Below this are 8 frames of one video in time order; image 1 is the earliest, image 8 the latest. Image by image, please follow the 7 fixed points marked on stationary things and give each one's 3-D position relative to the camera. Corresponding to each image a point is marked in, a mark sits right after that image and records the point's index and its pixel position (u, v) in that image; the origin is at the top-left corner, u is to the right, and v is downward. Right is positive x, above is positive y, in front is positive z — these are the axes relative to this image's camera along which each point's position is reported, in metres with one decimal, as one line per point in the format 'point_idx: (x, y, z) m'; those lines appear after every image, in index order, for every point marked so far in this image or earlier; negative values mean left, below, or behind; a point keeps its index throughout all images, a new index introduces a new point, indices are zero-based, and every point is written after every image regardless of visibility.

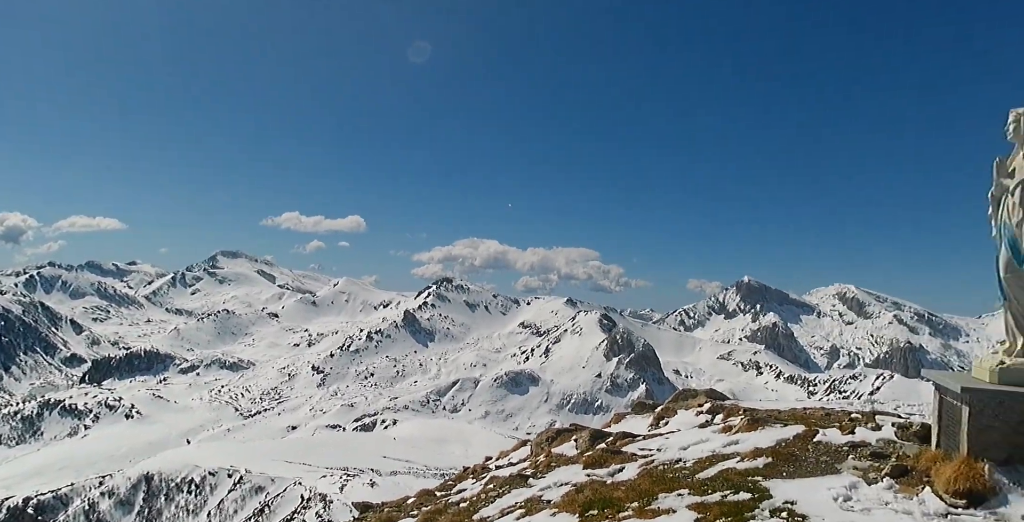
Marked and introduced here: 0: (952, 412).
0: (+9.1, -3.1, +12.8) m
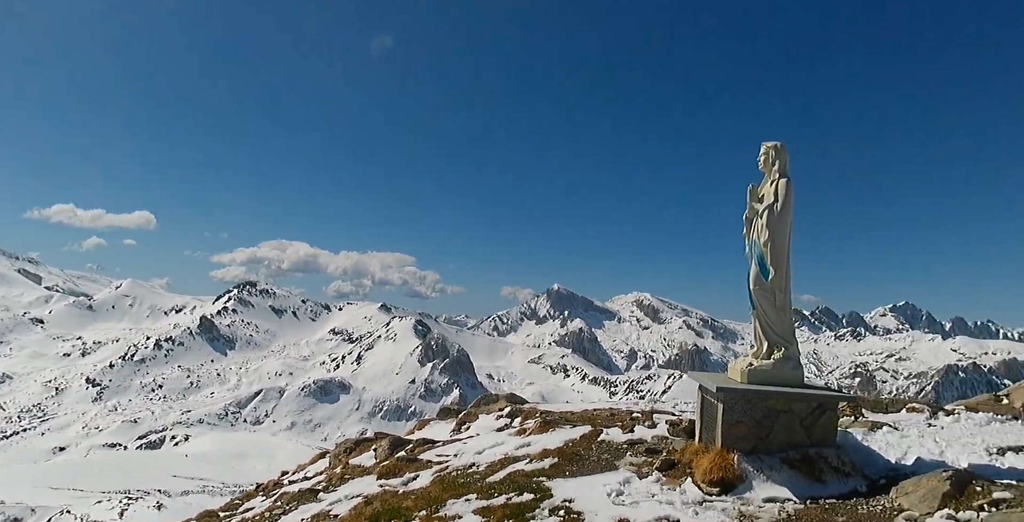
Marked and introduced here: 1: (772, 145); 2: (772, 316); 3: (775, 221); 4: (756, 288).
0: (+4.5, -3.4, +14.0) m
1: (+5.8, +2.5, +13.7) m
2: (+5.8, -1.2, +13.7) m
3: (+5.7, +0.8, +13.3) m
4: (+5.4, -0.6, +13.7) m
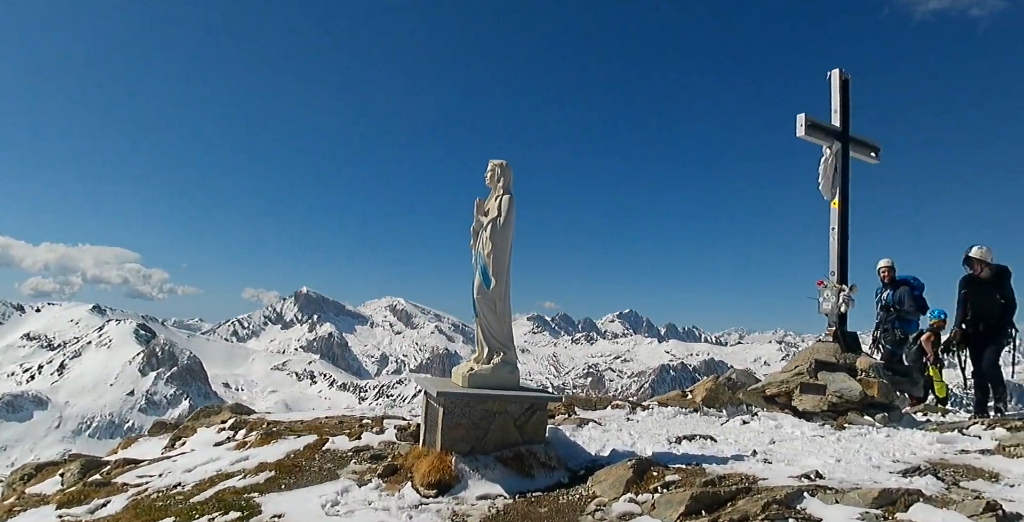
0: (-1.9, -3.5, +14.2) m
1: (-0.3, +2.4, +14.3) m
2: (-0.5, -1.4, +14.2) m
3: (-0.3, +0.6, +13.9) m
4: (-0.8, -0.8, +14.2) m
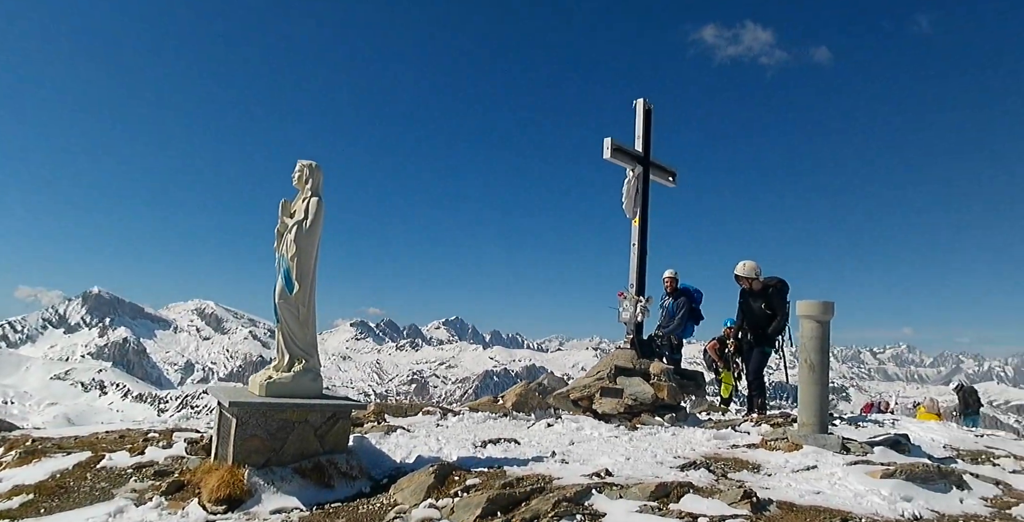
0: (-6.3, -3.6, +13.4) m
1: (-4.7, +2.3, +13.9) m
2: (-4.9, -1.5, +13.8) m
3: (-4.6, +0.5, +13.5) m
4: (-5.2, -0.9, +13.7) m
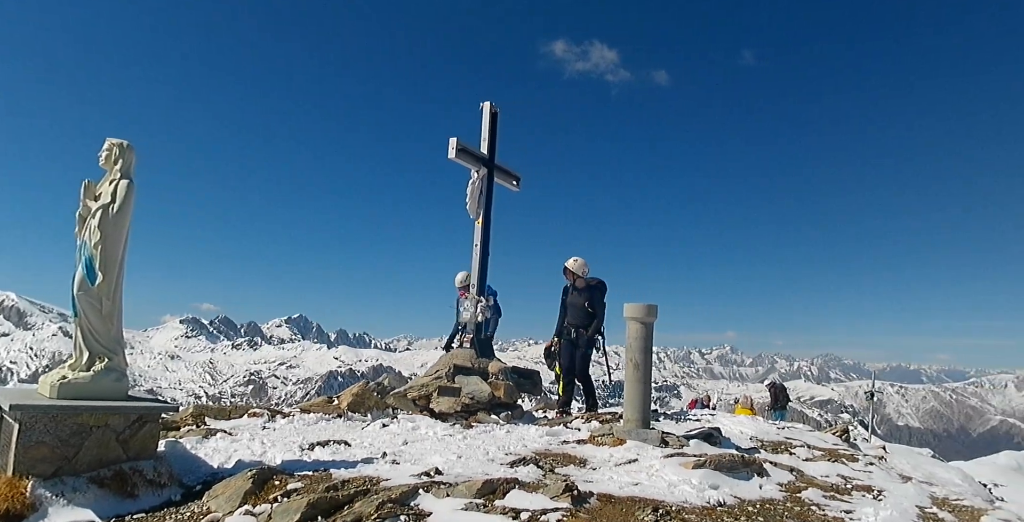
0: (-9.9, -3.3, +12.0) m
1: (-8.3, +2.5, +12.8) m
2: (-8.5, -1.3, +12.6) m
3: (-8.2, +0.7, +12.5) m
4: (-8.8, -0.7, +12.5) m
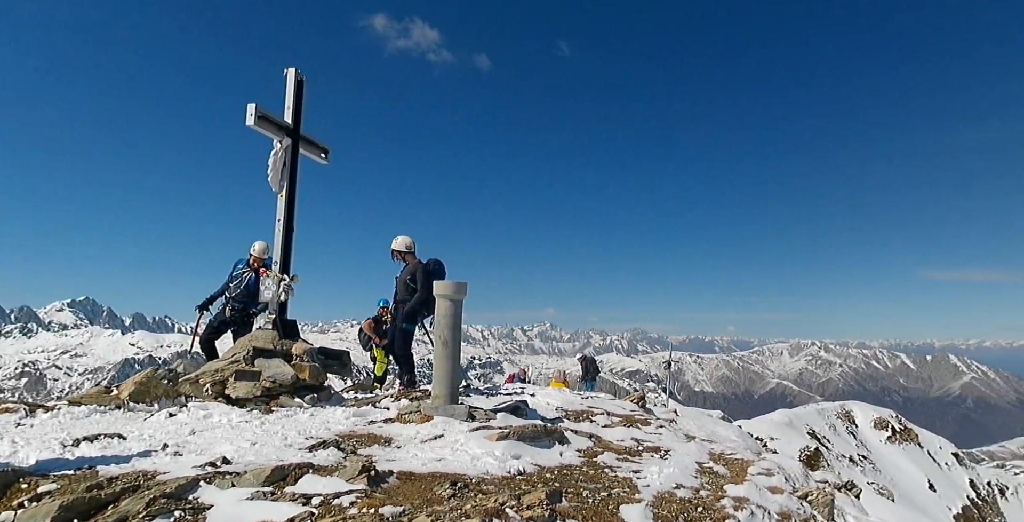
0: (-13.9, -2.9, +9.6) m
1: (-12.4, +2.9, +10.5) m
2: (-12.7, -0.8, +10.4) m
3: (-12.3, +1.2, +10.2) m
4: (-12.9, -0.2, +10.2) m
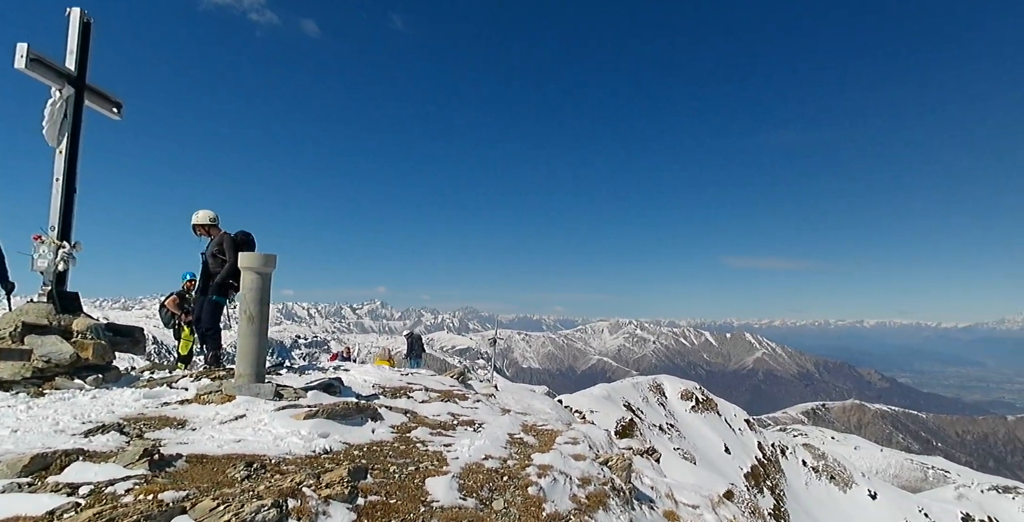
0: (-17.3, -2.2, +6.6) m
1: (-15.8, +3.6, +7.7) m
2: (-16.1, -0.1, +7.6) m
3: (-15.7, +1.9, +7.5) m
4: (-16.3, +0.5, +7.4) m
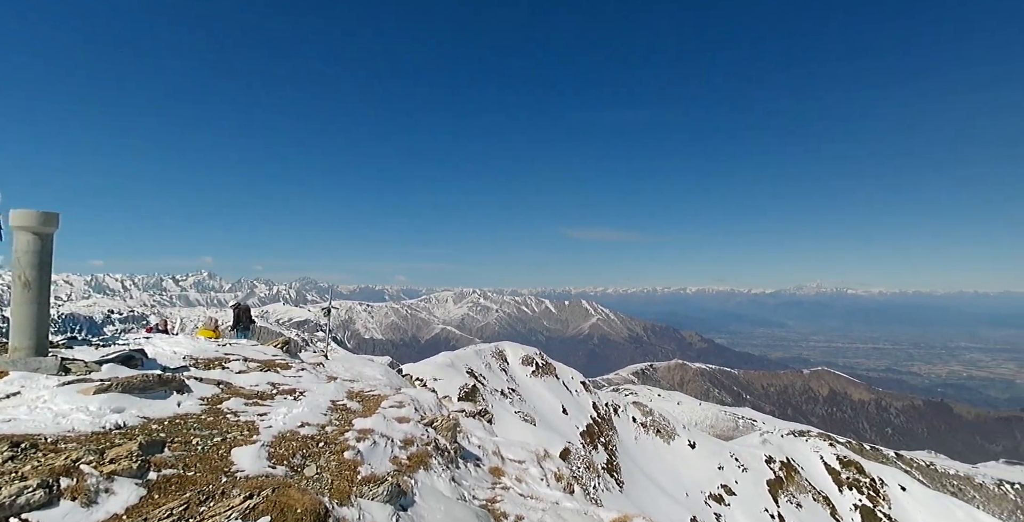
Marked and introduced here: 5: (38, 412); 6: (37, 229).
0: (-19.9, -1.6, +3.3) m
1: (-18.6, +4.2, +4.4) m
2: (-19.0, +0.5, +4.4) m
3: (-18.5, +2.4, +4.3) m
4: (-19.1, +1.1, +4.1) m
5: (-10.6, -3.4, +13.7) m
6: (-11.1, +0.6, +14.4) m
